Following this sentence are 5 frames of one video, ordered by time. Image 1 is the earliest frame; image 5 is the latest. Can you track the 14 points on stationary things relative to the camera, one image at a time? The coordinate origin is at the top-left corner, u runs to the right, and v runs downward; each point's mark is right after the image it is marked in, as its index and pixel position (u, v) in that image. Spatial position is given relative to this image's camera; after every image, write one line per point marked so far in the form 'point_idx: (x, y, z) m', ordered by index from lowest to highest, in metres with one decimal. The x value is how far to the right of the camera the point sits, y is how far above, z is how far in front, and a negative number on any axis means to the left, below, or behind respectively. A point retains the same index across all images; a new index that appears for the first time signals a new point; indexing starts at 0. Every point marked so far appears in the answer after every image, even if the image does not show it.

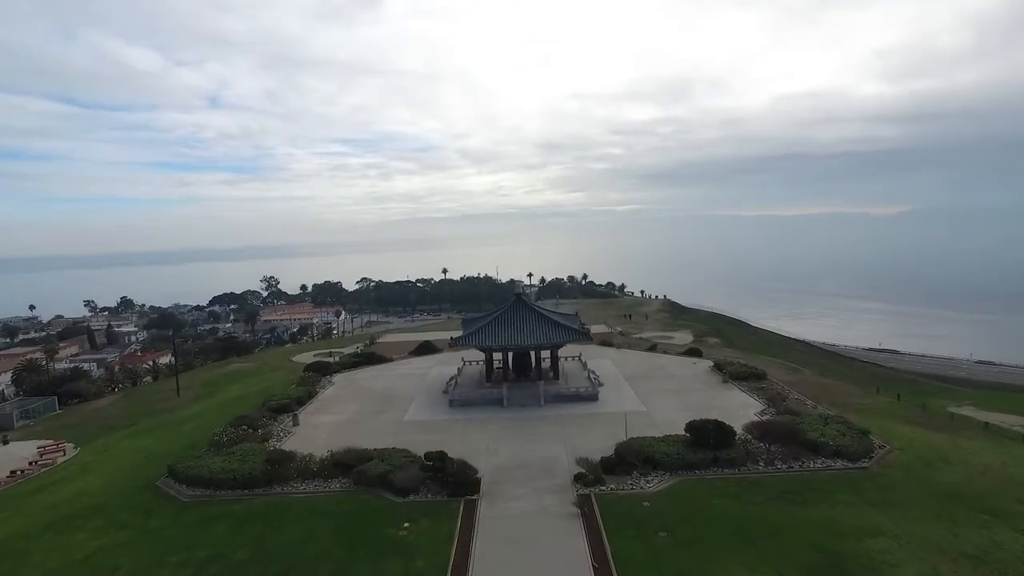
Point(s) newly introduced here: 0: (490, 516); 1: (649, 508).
0: (-0.7, -6.8, +18.6) m
1: (+4.1, -6.5, +18.4) m
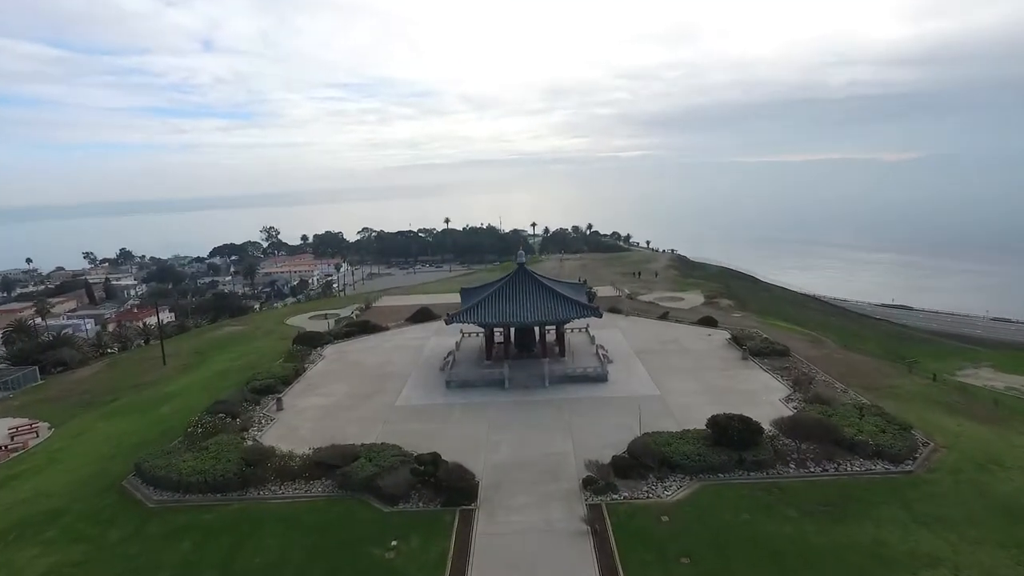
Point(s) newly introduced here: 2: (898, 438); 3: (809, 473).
0: (-0.6, -6.5, +16.5) m
1: (+4.1, -6.2, +16.3) m
2: (+12.2, -4.7, +19.6) m
3: (+8.9, -5.5, +18.6) m
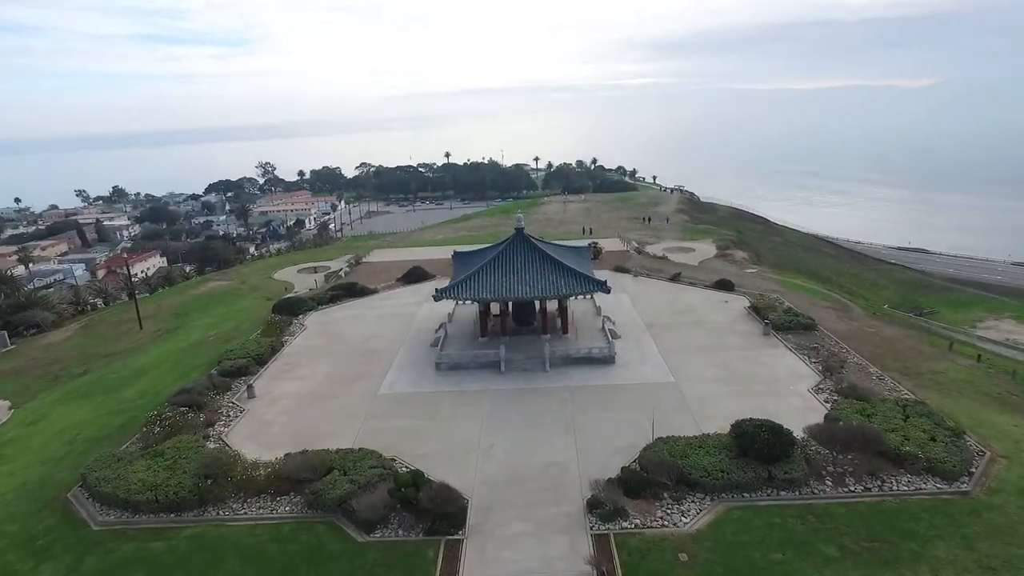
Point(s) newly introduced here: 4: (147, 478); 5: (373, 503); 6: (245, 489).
0: (-0.8, -6.5, +14.2) m
1: (+4.0, -6.2, +13.9) m
2: (+12.0, -4.4, +17.0) m
3: (+8.7, -5.3, +16.1) m
4: (-10.3, -5.3, +17.5) m
5: (-3.6, -5.5, +15.9) m
6: (-7.4, -5.5, +17.2) m
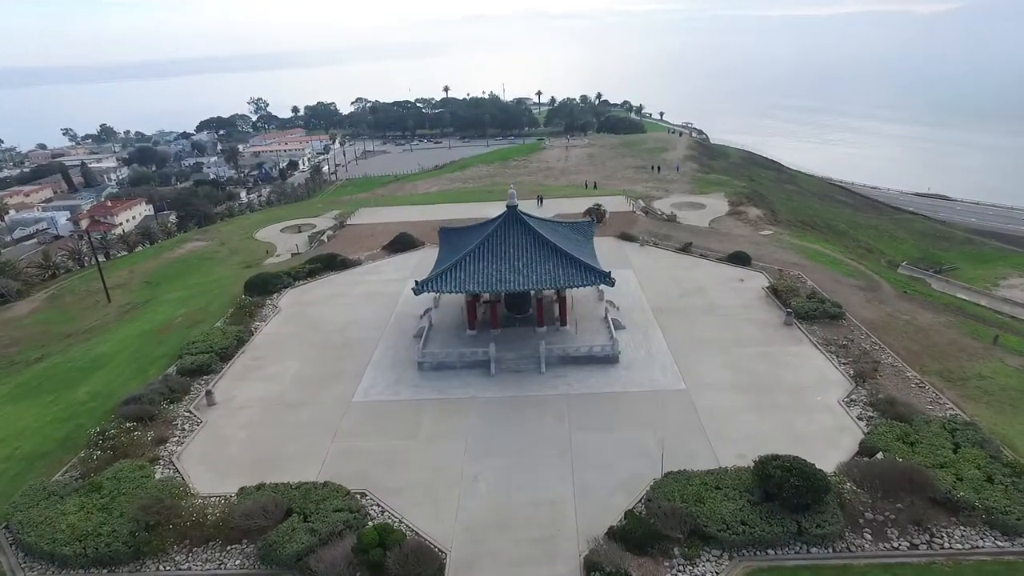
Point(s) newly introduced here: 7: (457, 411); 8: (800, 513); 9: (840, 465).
0: (-1.1, -7.2, +12.0) m
1: (+3.6, -6.9, +11.7) m
2: (+11.7, -4.8, +14.5) m
3: (+8.4, -5.8, +13.7) m
4: (-10.6, -5.7, +15.2) m
5: (-3.9, -6.1, +13.6) m
6: (-7.8, -6.0, +14.9) m
7: (-1.7, -3.9, +19.6) m
8: (+6.7, -5.1, +14.3) m
9: (+8.4, -4.3, +15.9) m
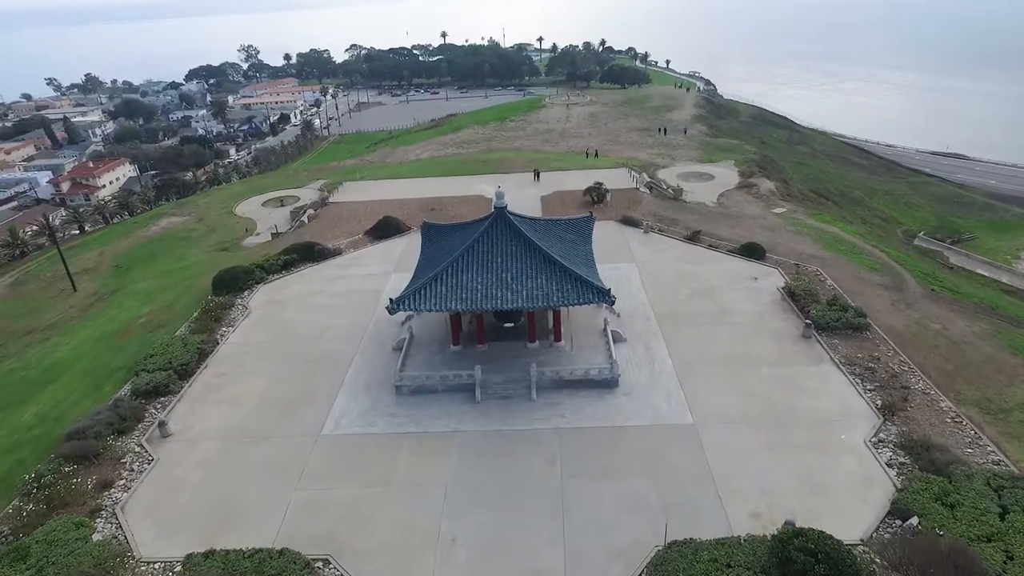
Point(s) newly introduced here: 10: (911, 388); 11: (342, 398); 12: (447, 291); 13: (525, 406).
0: (-1.5, -8.5, +10.2) m
1: (+3.2, -8.2, +9.9) m
2: (+11.3, -5.8, +12.5) m
3: (+8.0, -6.9, +11.8) m
4: (-11.0, -6.7, +13.3) m
5: (-4.3, -7.2, +11.7) m
6: (-8.2, -7.0, +13.0) m
7: (-2.1, -4.5, +17.6) m
8: (+6.3, -6.2, +12.3) m
9: (+8.0, -5.2, +13.8) m
10: (+12.1, -2.9, +18.8) m
11: (-5.4, -3.5, +19.9) m
12: (-2.1, 0.0, +19.4) m
13: (+0.4, -3.5, +19.0) m
